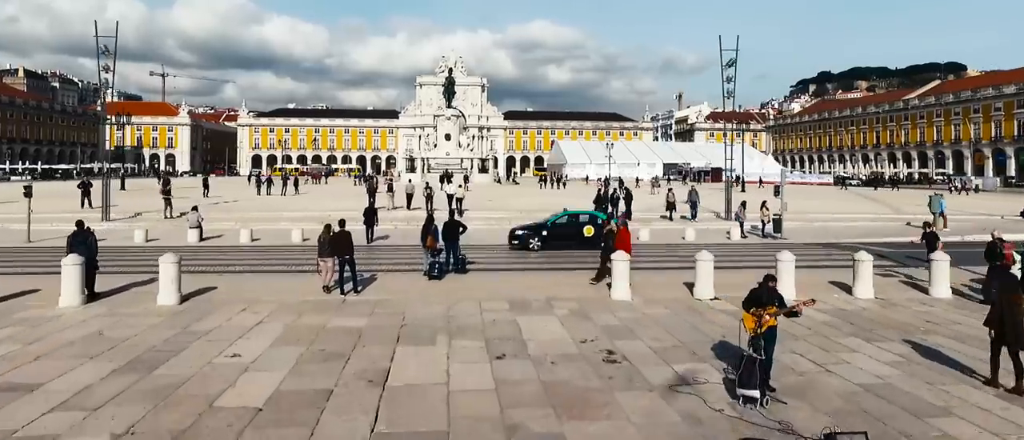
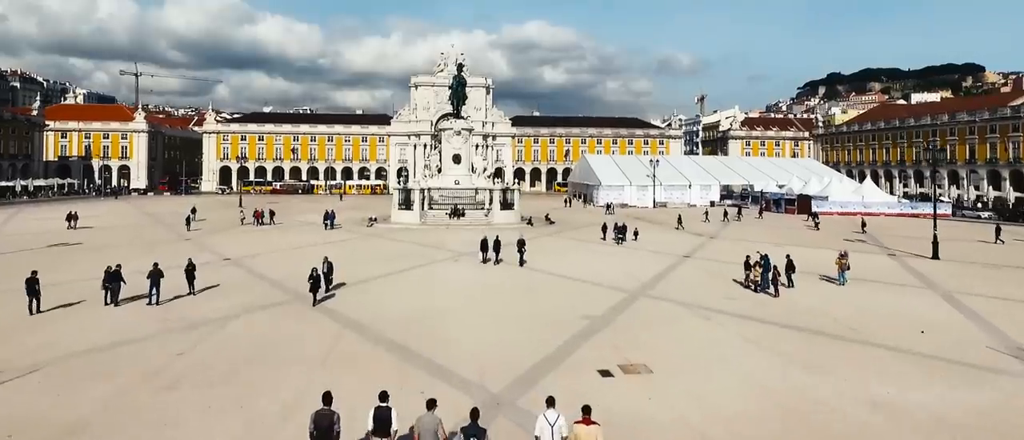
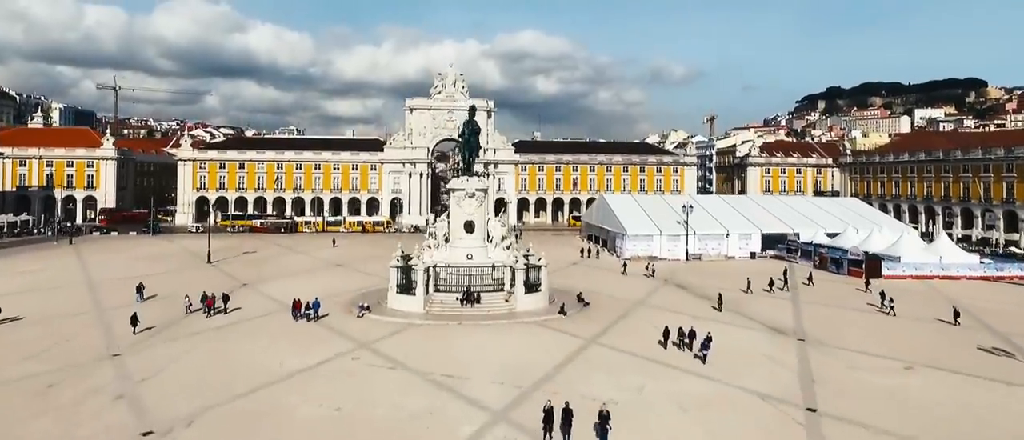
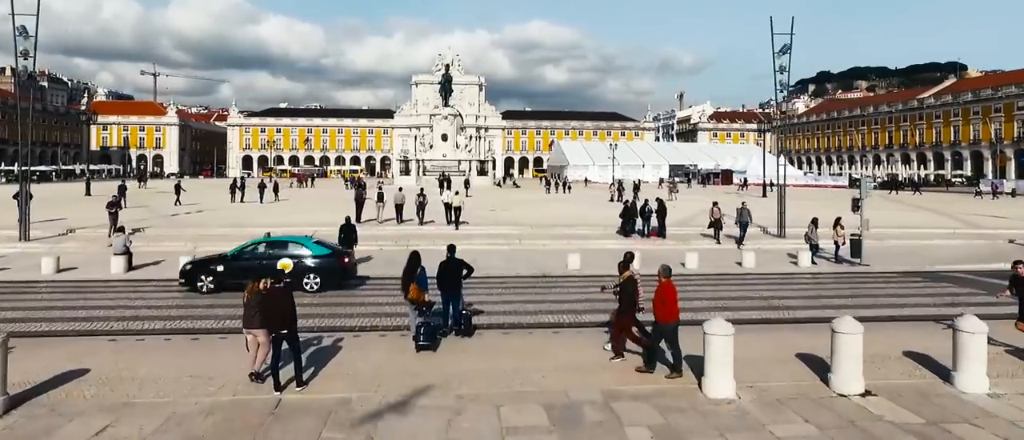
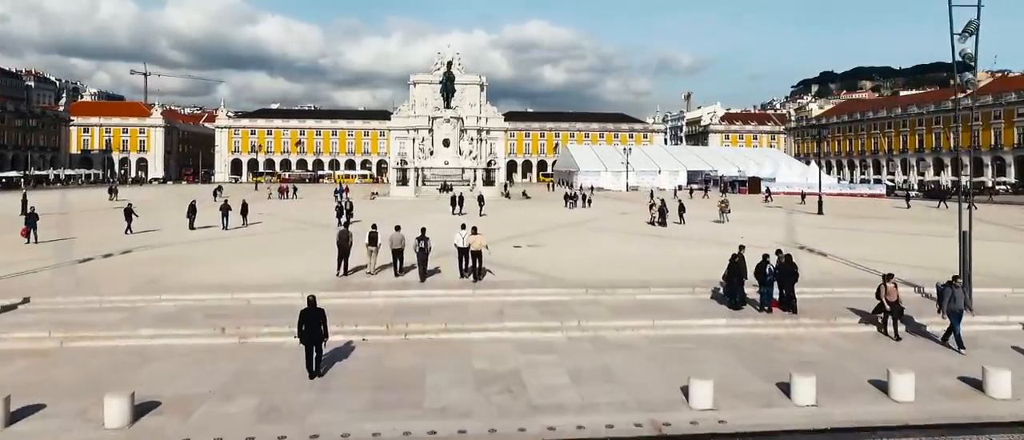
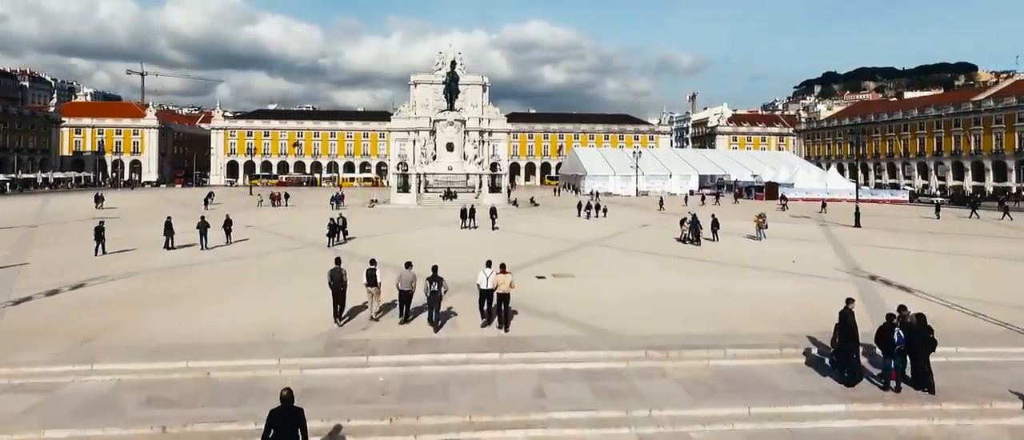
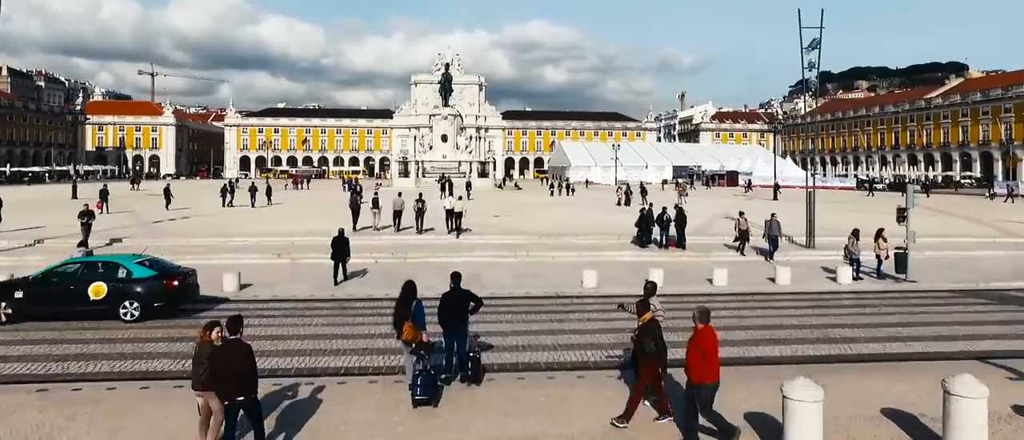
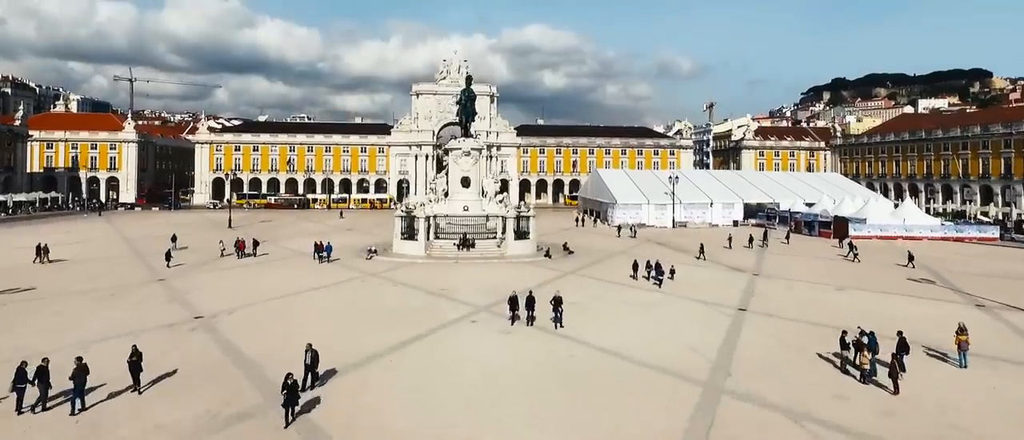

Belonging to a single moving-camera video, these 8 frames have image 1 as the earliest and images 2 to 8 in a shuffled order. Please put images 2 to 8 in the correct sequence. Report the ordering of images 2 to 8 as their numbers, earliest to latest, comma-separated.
4, 7, 5, 6, 2, 8, 3
